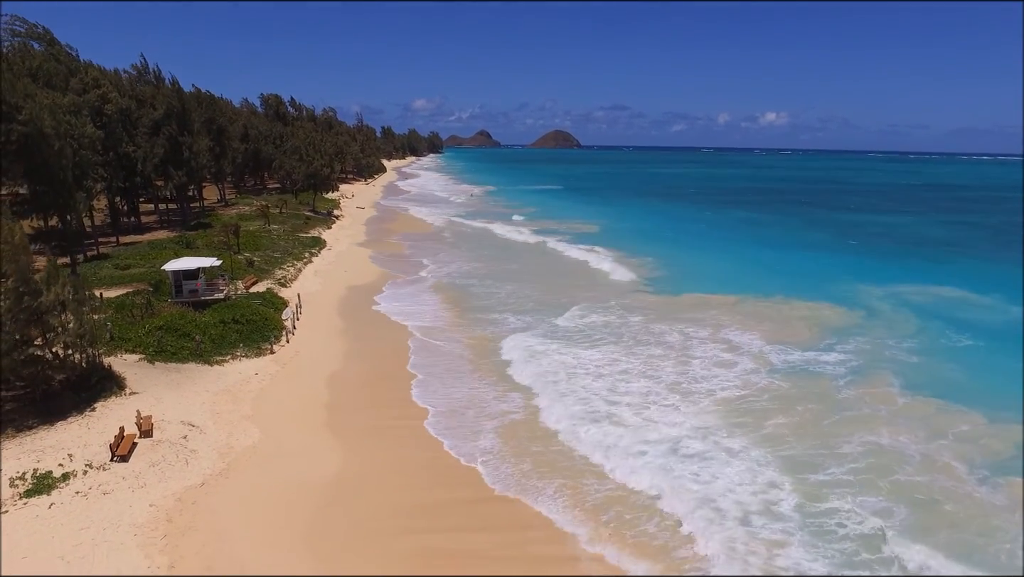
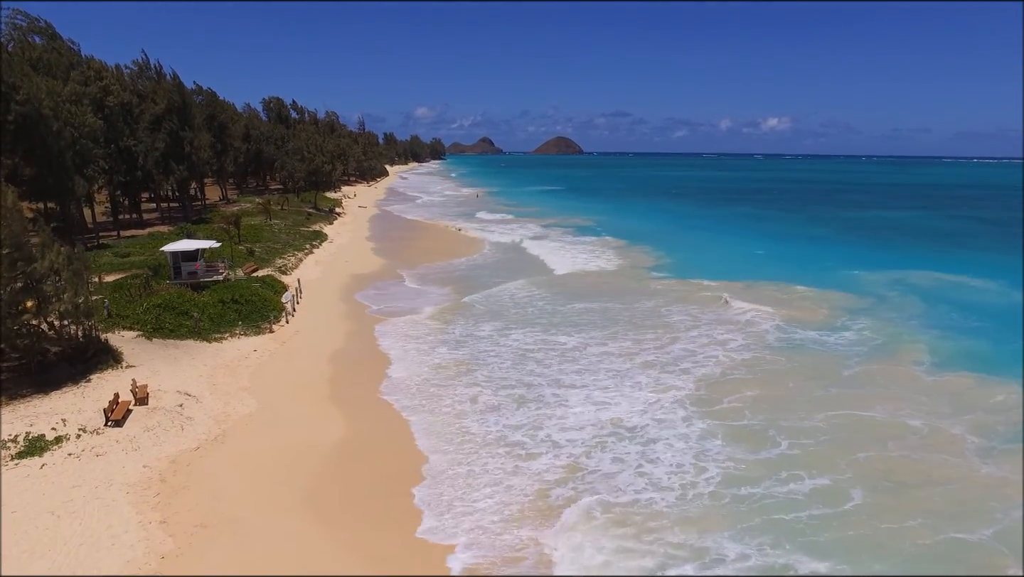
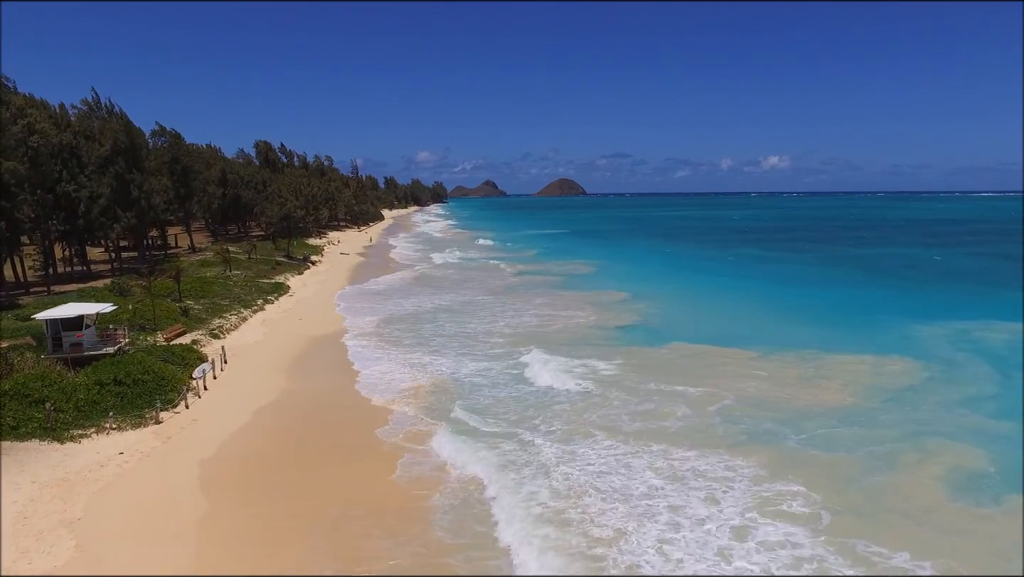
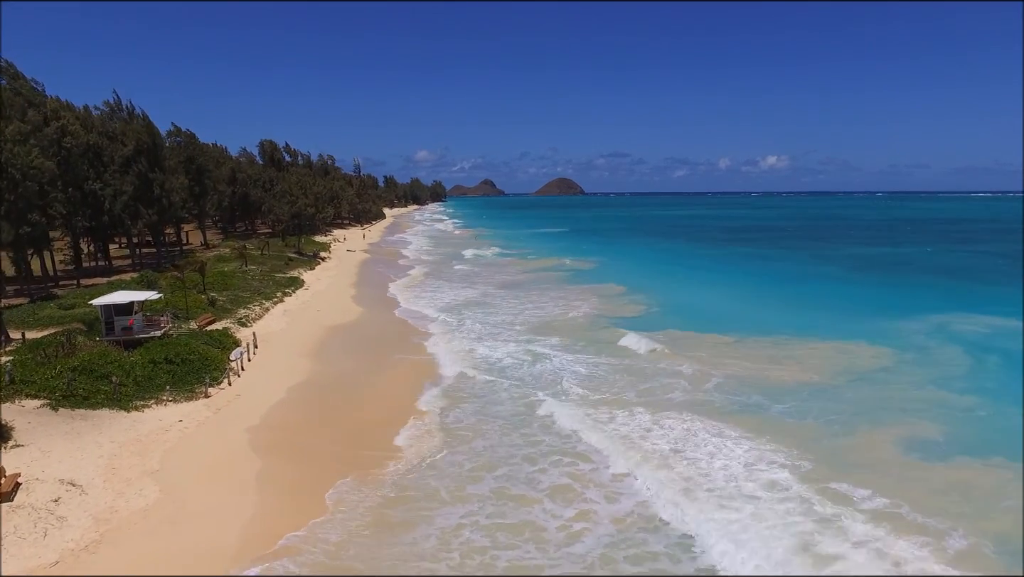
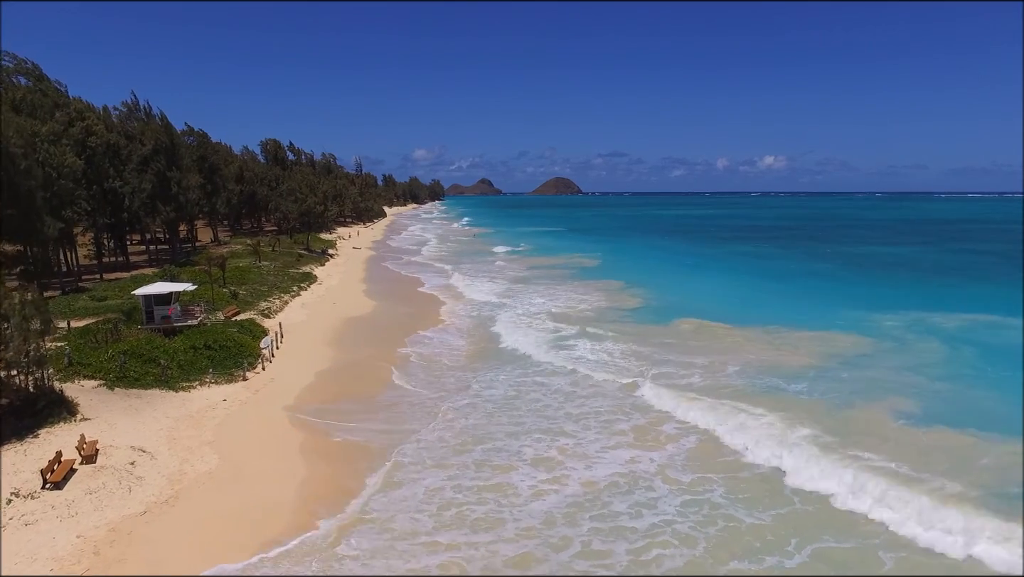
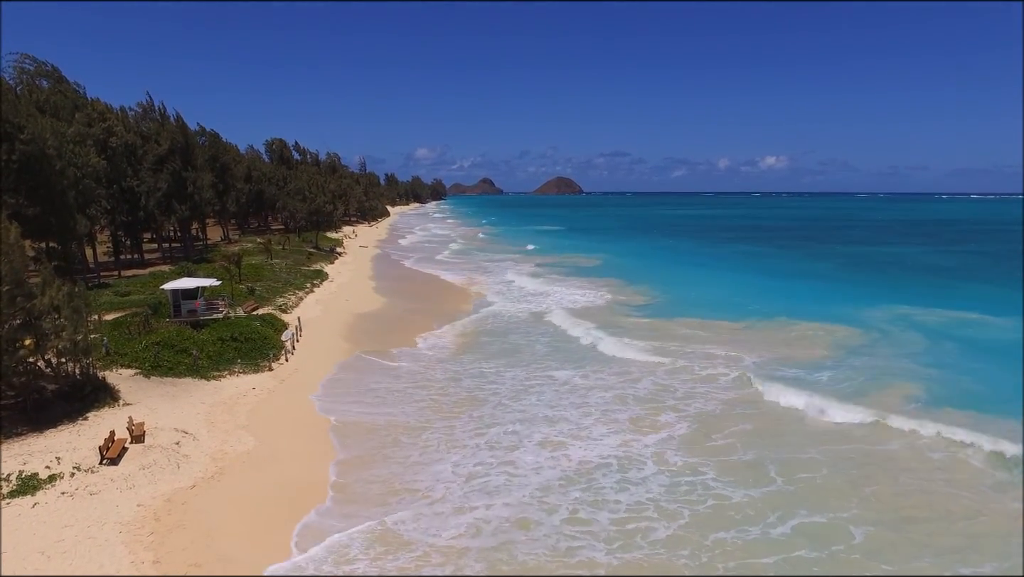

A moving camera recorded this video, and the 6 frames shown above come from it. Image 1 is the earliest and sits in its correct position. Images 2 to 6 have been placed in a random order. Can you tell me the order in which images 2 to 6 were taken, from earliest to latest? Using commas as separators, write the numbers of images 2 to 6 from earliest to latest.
2, 6, 5, 4, 3
